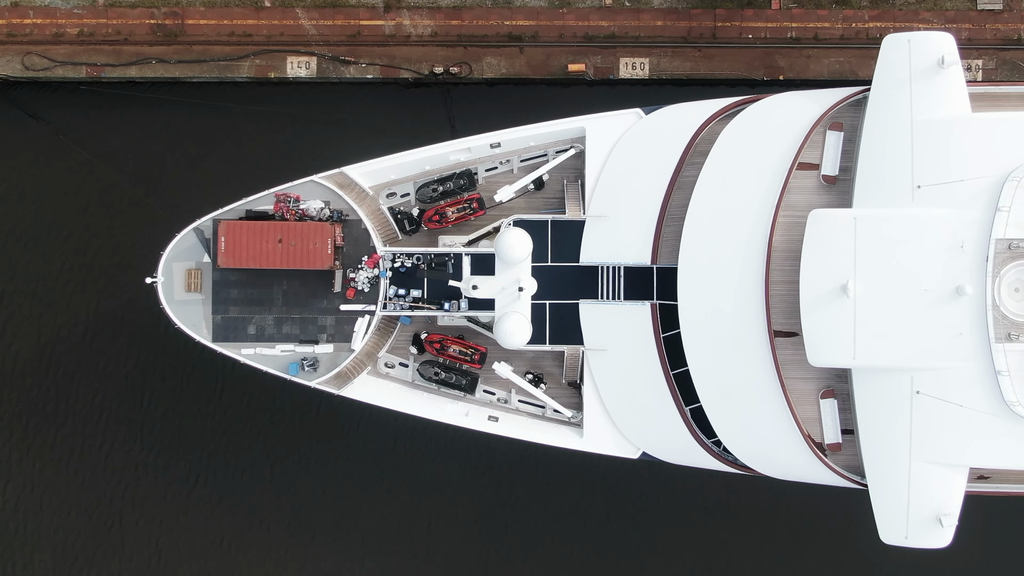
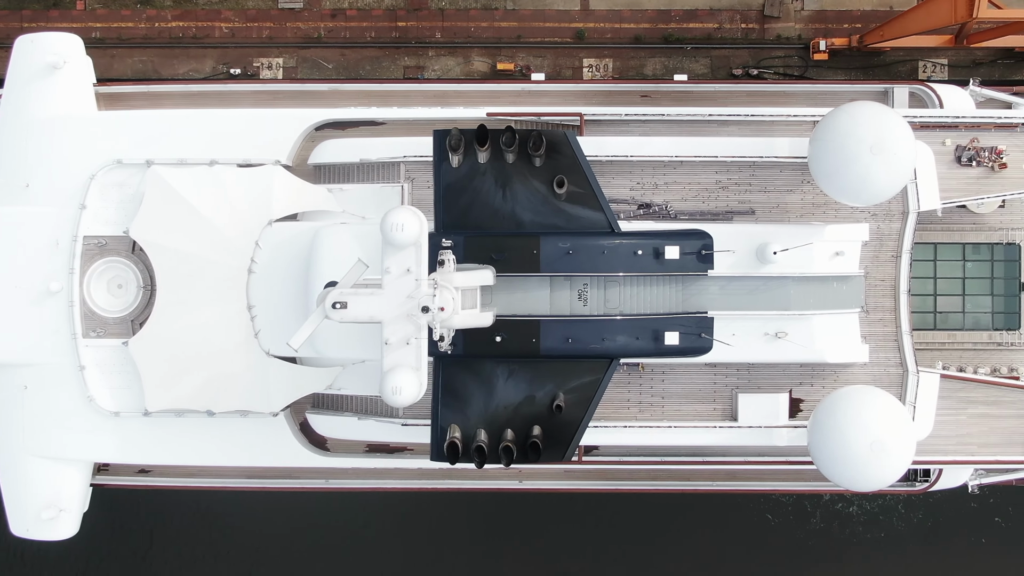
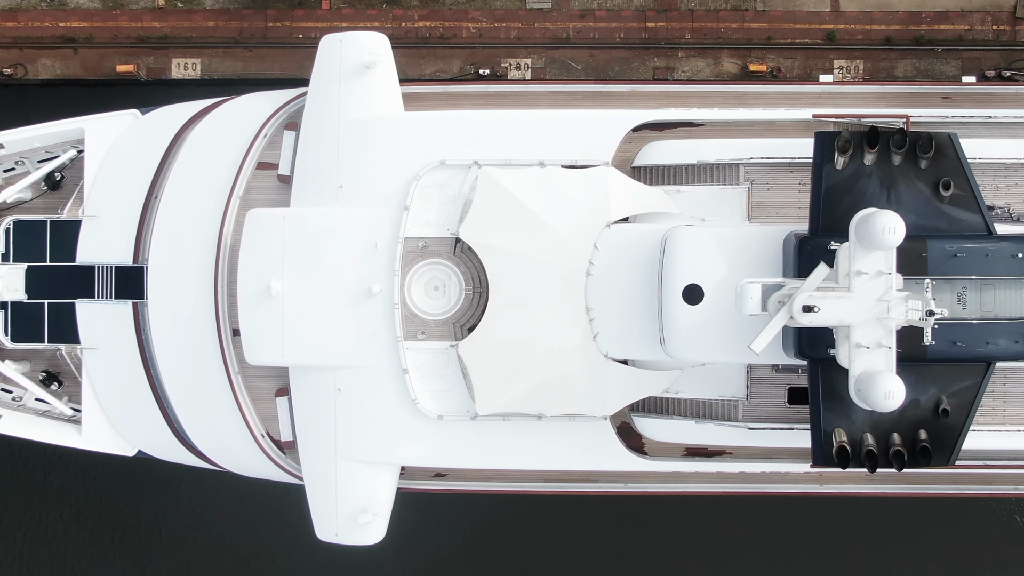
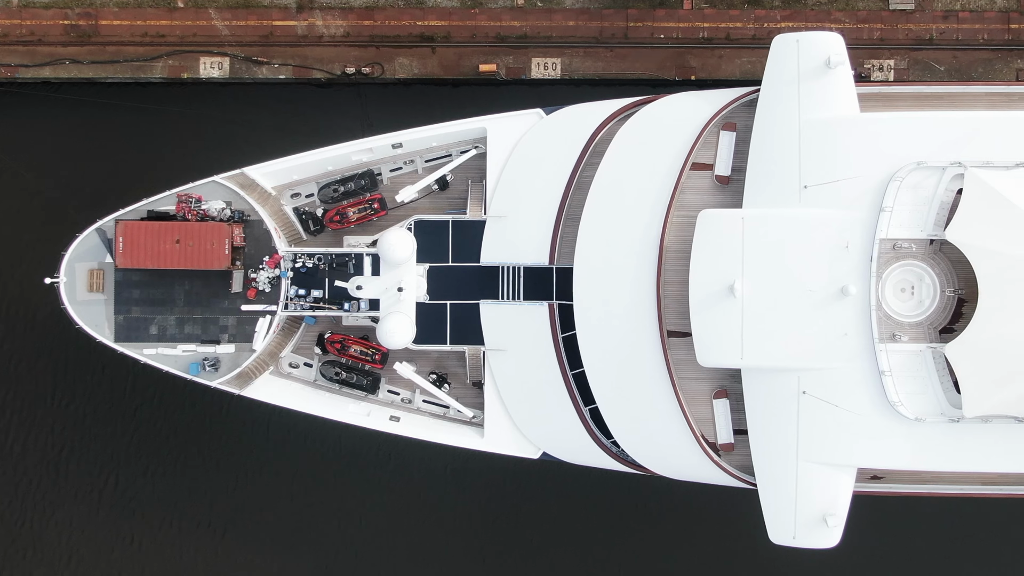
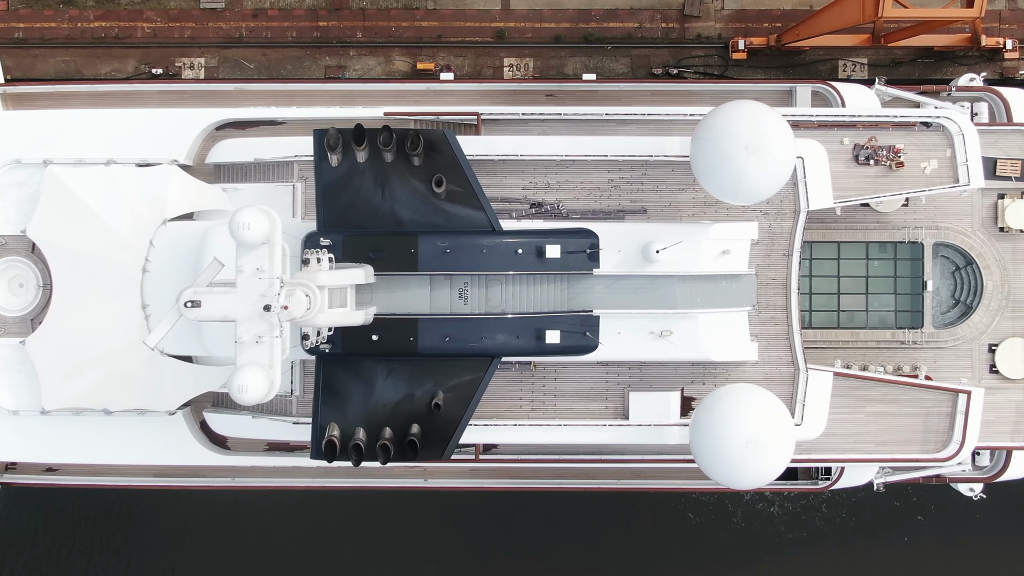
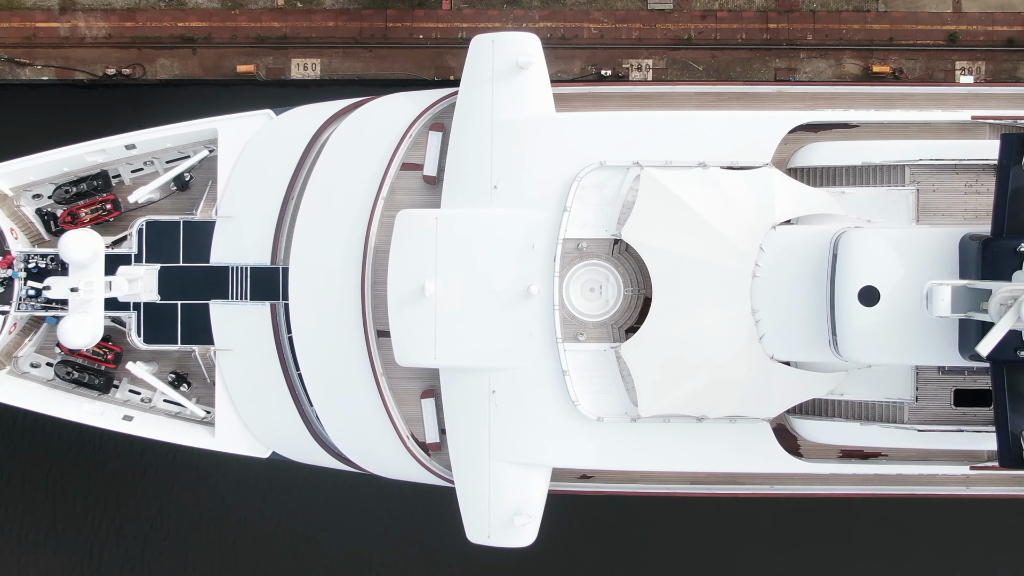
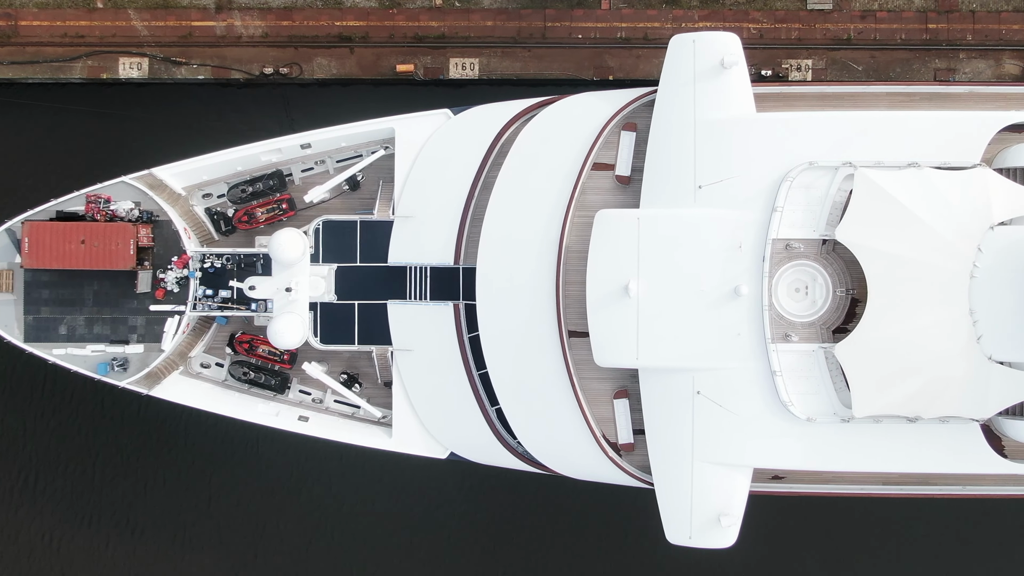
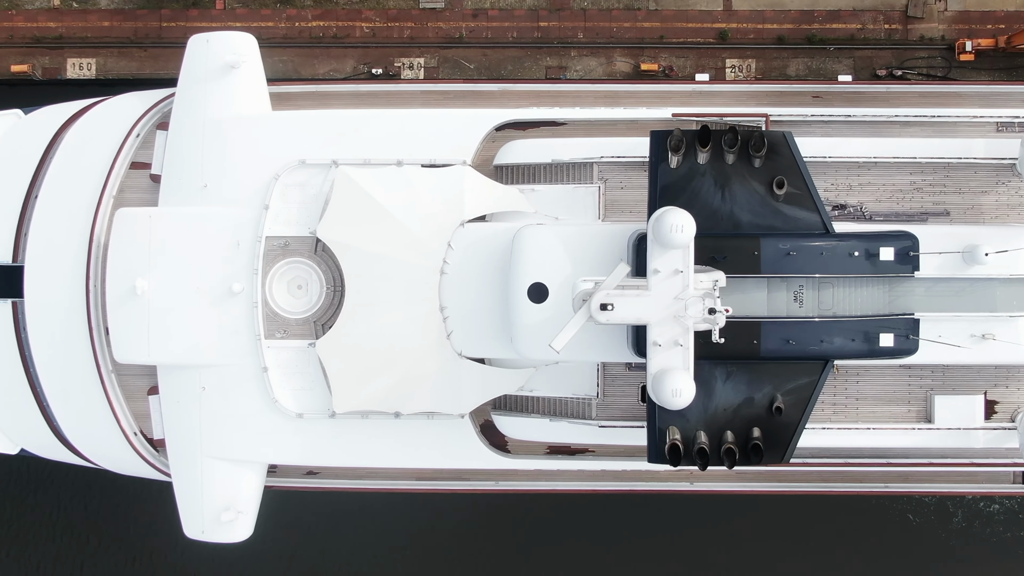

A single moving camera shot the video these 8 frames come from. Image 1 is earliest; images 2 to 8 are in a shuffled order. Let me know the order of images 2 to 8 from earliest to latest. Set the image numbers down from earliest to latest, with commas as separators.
4, 7, 6, 3, 8, 2, 5
